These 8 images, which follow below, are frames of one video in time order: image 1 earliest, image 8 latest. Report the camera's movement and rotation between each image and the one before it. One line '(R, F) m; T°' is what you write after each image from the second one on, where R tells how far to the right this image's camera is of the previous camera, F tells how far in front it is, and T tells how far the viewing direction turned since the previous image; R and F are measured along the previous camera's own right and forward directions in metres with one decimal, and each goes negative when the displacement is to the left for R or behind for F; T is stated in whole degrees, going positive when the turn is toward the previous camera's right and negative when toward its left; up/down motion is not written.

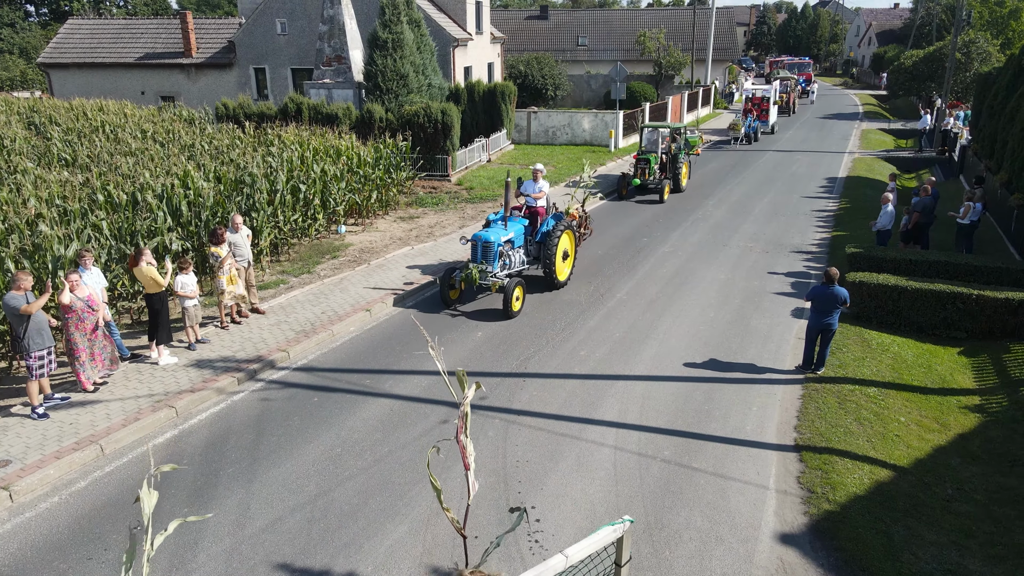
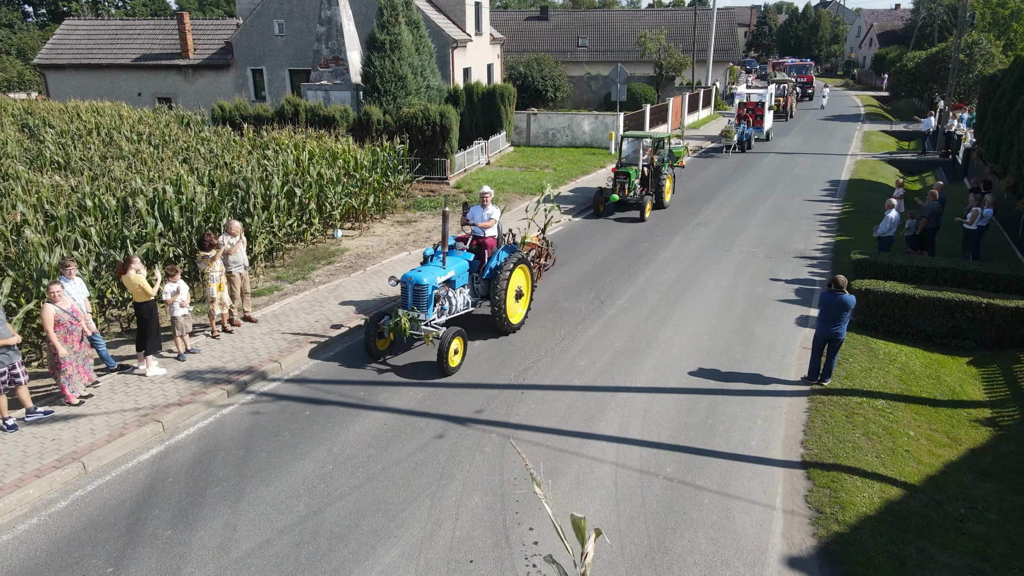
(0.0, +0.2) m; 0°
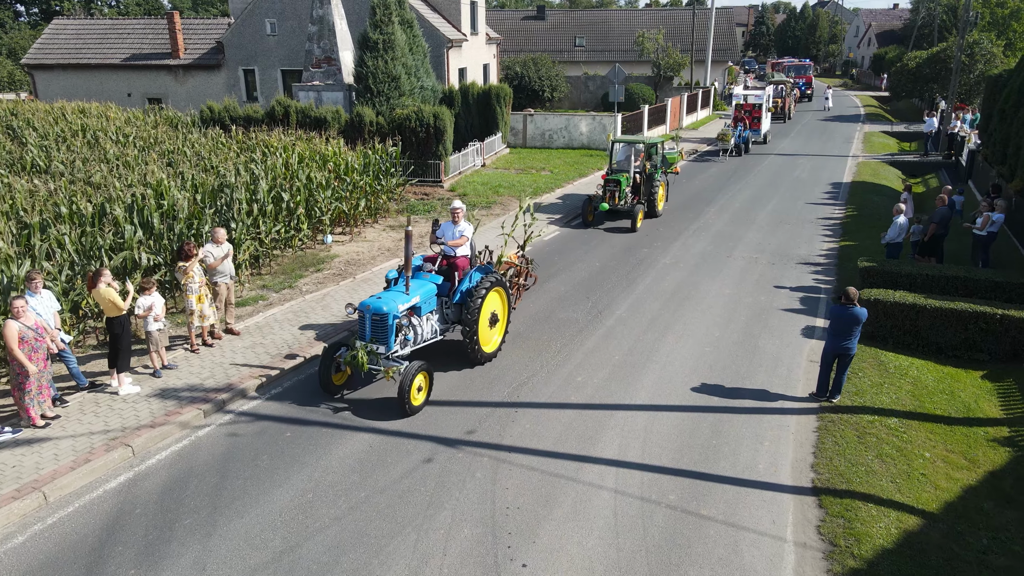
(0.0, +0.4) m; 0°
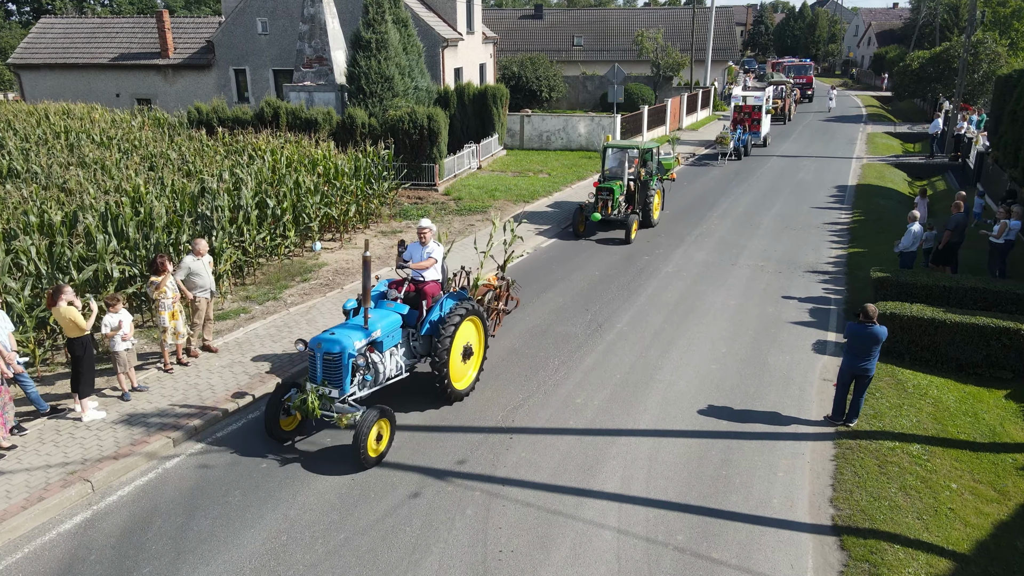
(0.0, +0.6) m; 0°
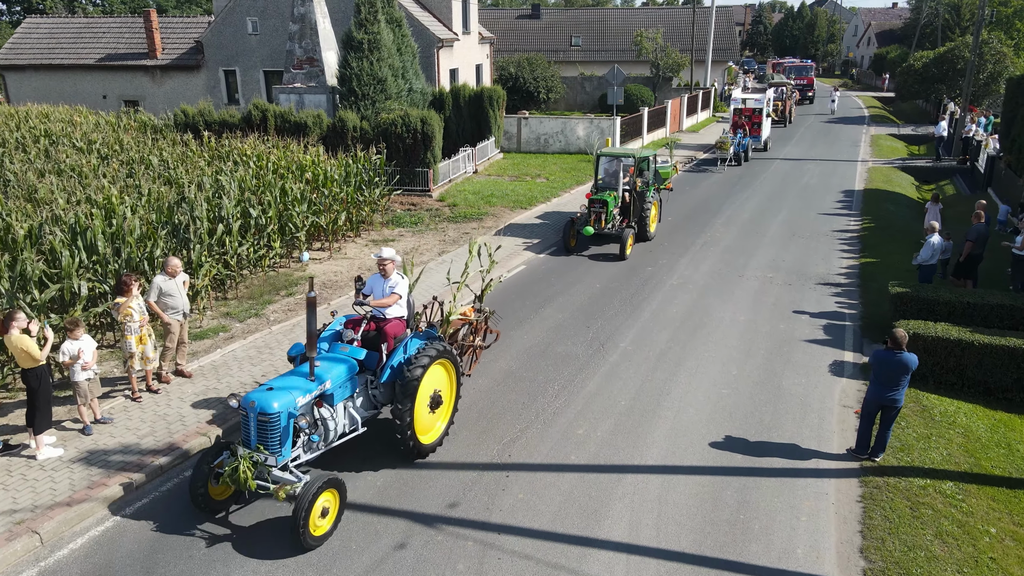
(0.0, +0.6) m; 0°
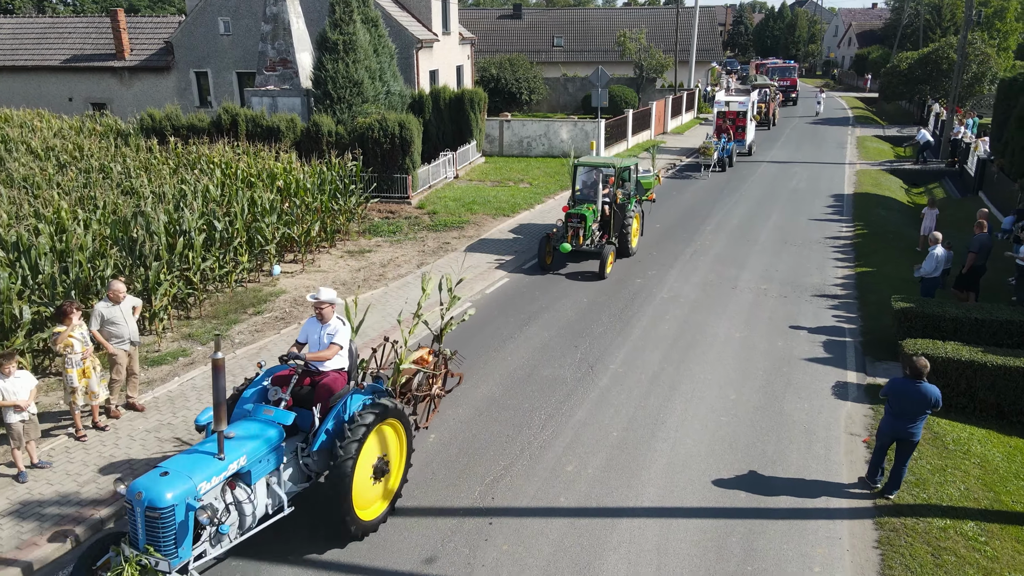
(0.0, +0.6) m; +1°
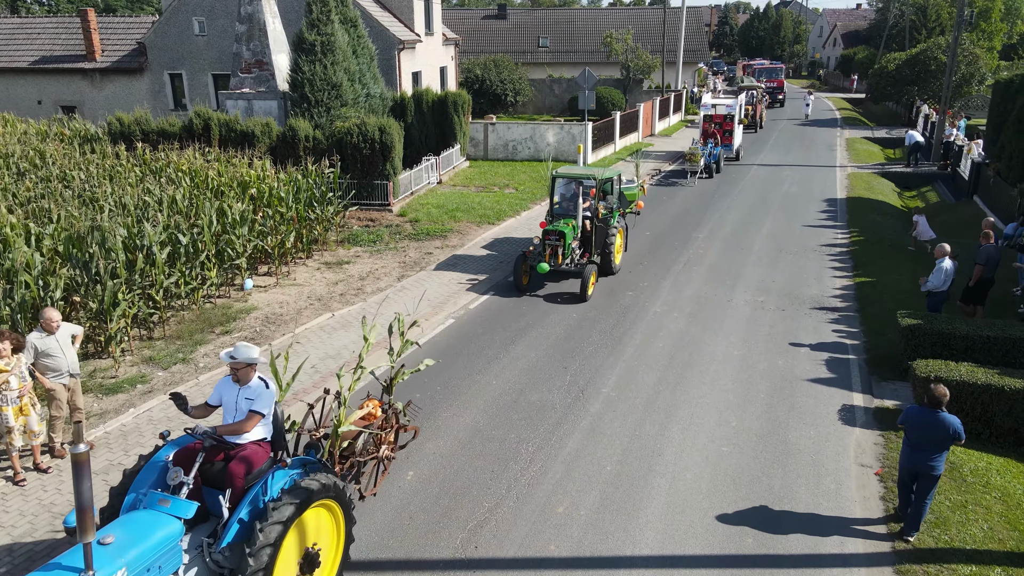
(0.0, +0.6) m; +1°
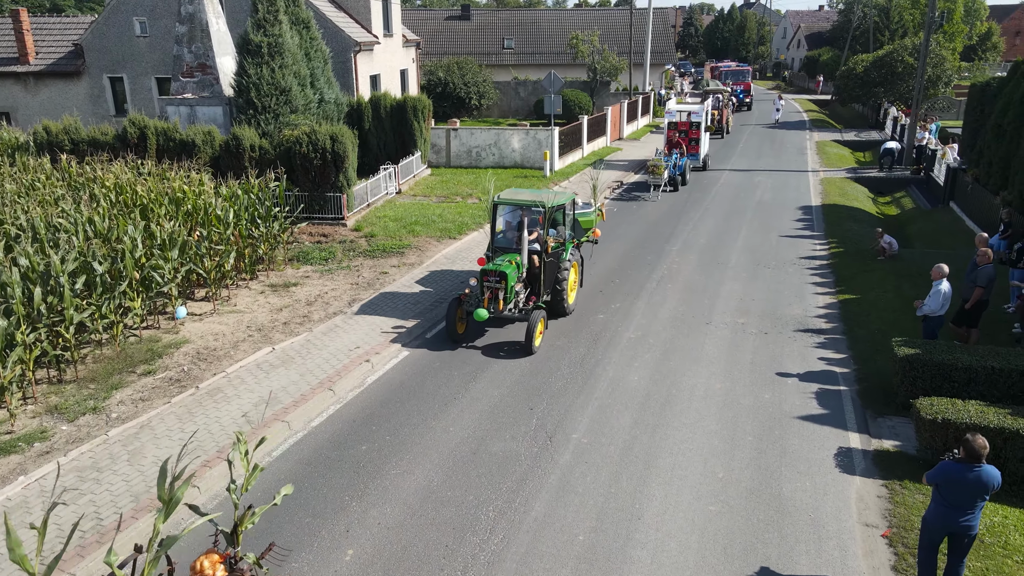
(+0.1, +1.0) m; +2°
